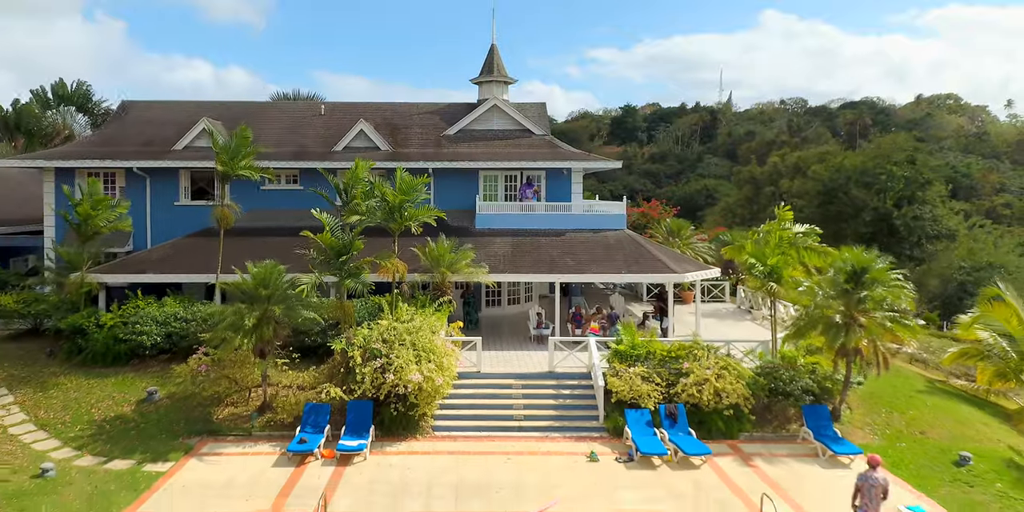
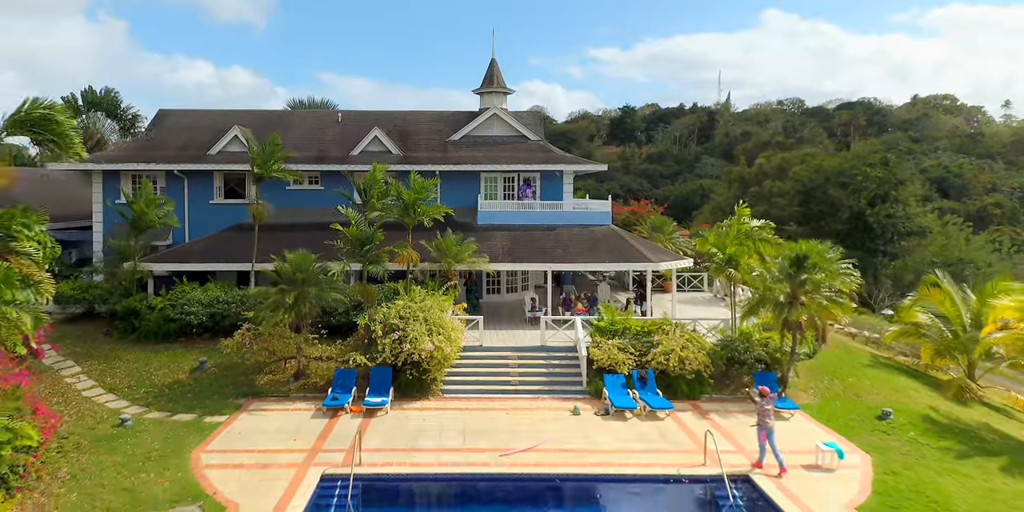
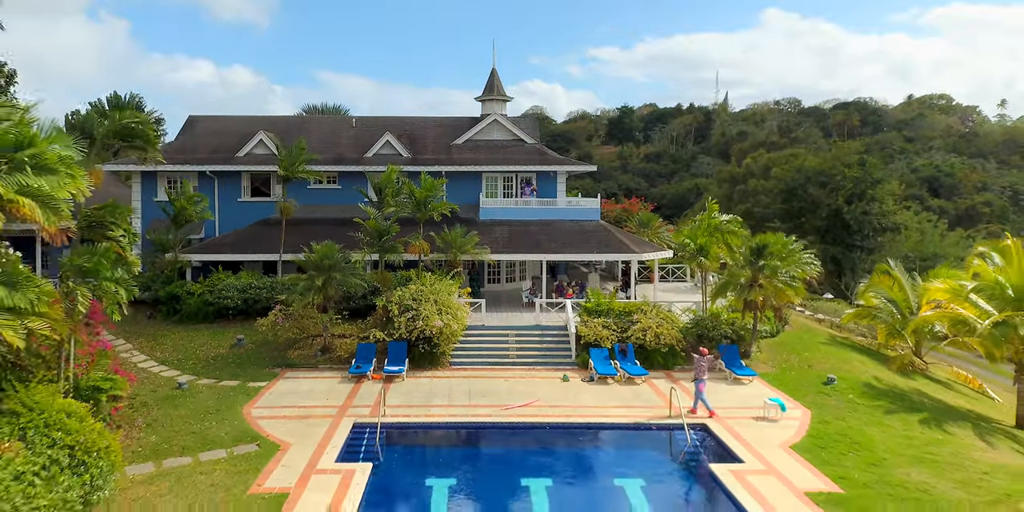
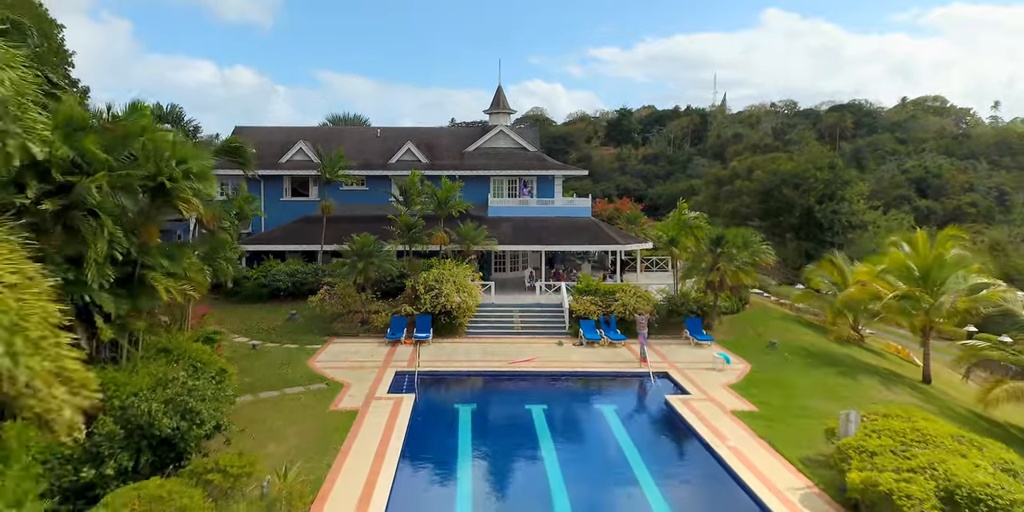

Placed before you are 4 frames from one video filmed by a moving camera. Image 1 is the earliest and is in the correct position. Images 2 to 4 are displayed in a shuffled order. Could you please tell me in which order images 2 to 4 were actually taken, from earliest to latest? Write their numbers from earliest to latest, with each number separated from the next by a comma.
2, 3, 4
